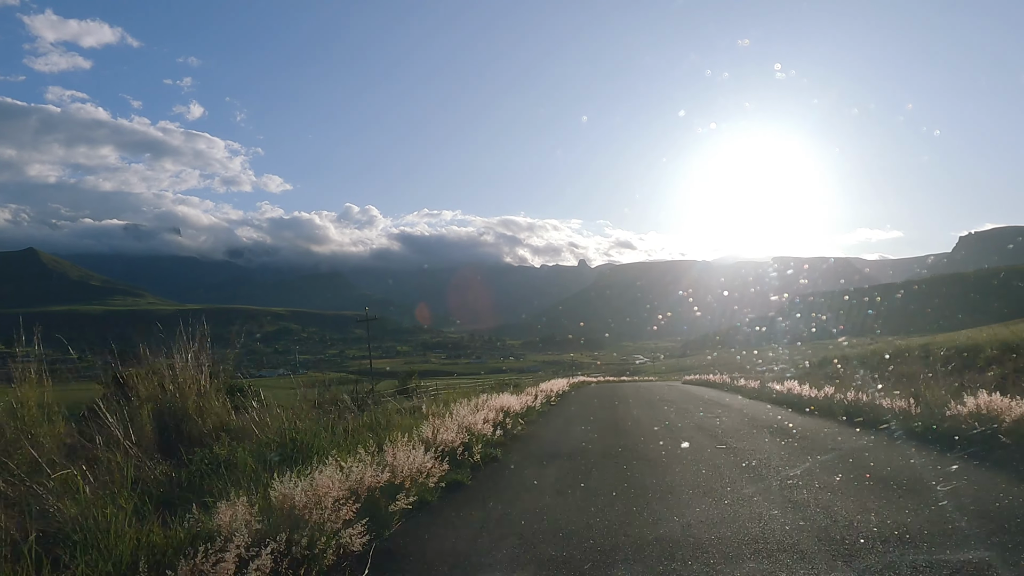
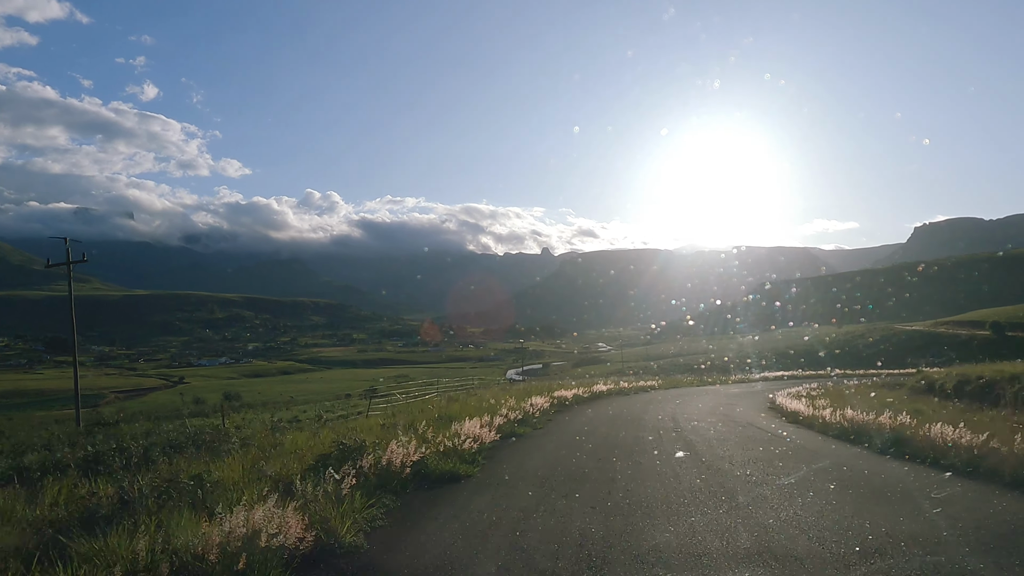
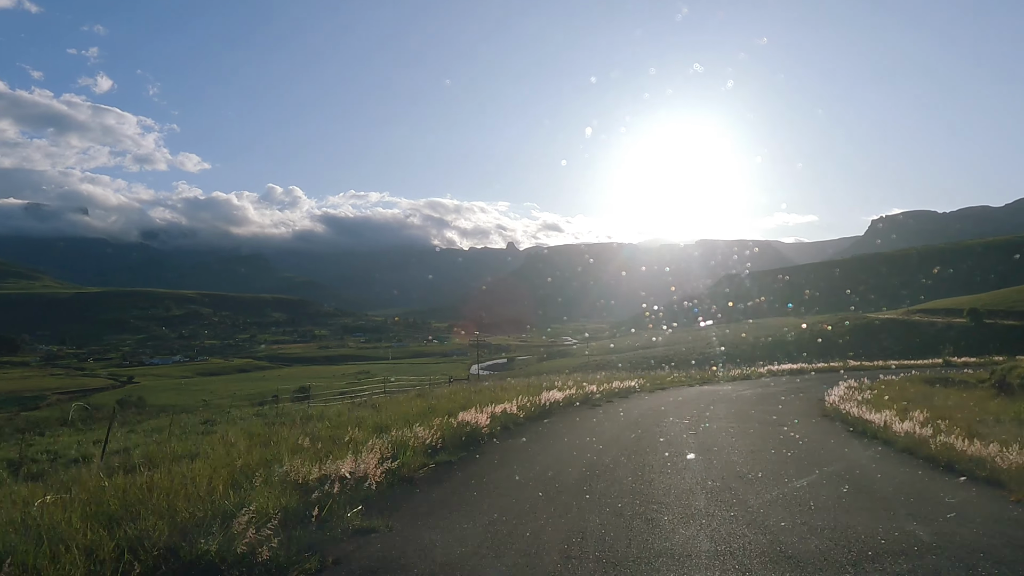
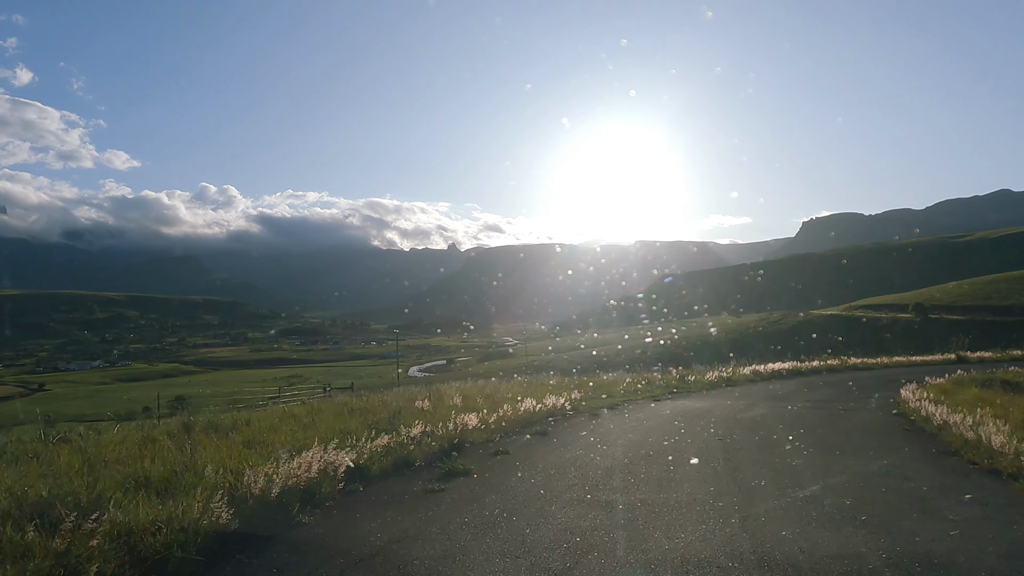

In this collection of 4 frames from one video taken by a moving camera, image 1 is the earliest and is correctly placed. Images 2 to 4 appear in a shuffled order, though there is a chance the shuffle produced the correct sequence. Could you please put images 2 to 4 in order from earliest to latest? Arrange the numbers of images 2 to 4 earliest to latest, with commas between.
2, 3, 4
